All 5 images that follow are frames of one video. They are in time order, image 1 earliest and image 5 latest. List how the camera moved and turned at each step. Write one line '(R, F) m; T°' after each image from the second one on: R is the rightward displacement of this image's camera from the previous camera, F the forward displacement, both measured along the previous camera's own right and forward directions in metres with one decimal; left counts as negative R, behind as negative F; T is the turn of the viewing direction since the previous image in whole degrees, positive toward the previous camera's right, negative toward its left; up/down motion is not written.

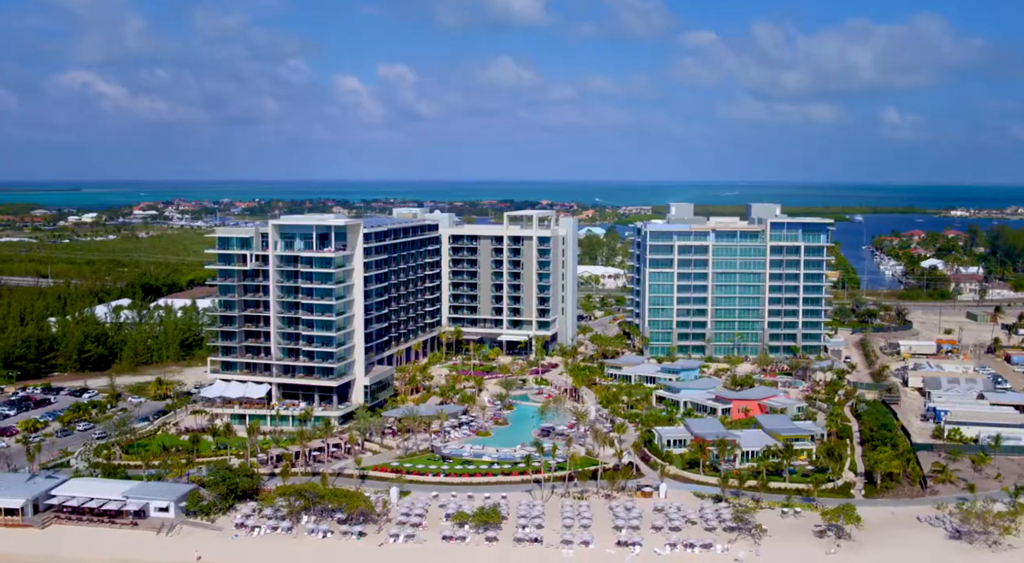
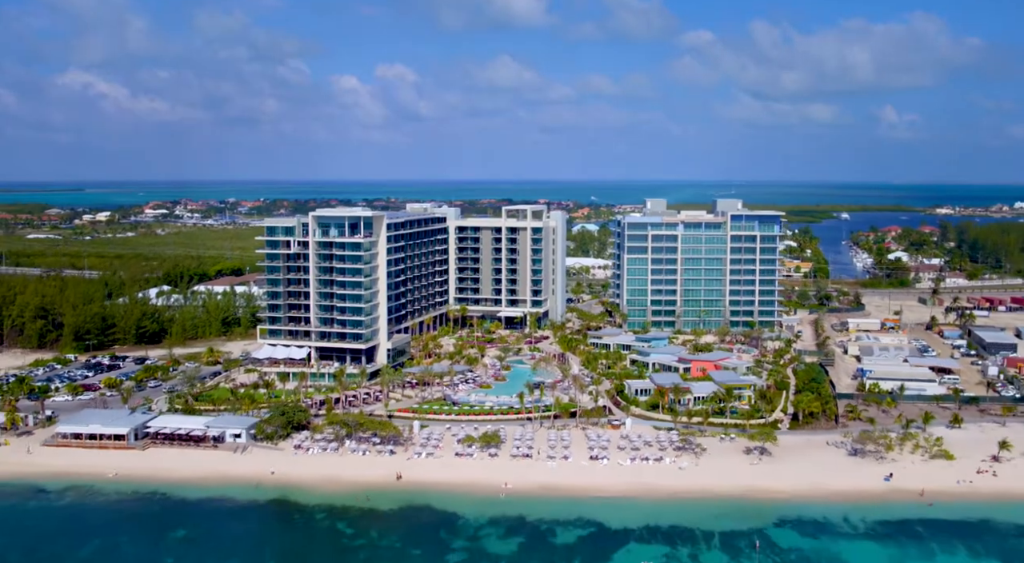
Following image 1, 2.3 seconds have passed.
(+0.1, -10.8) m; 0°
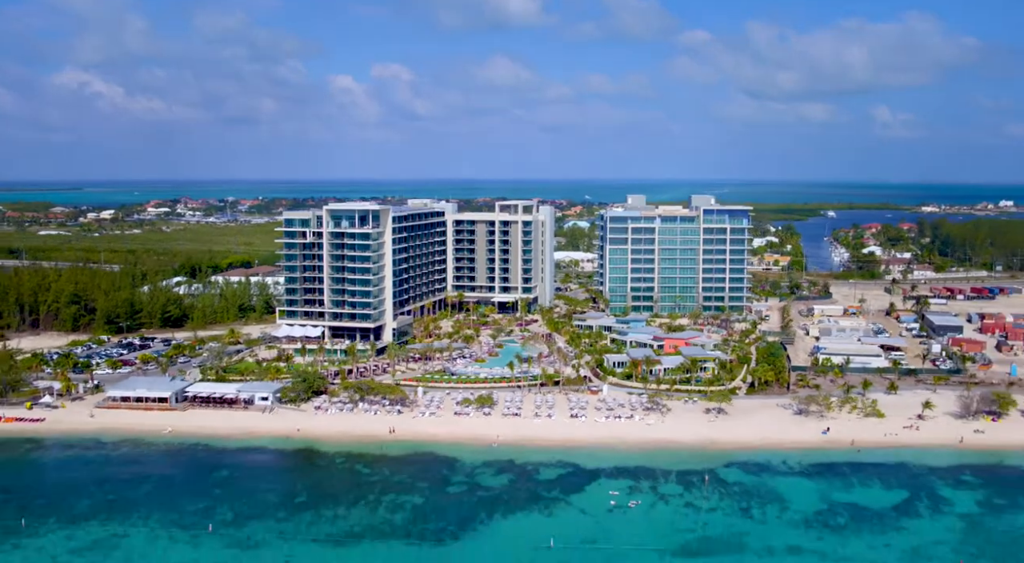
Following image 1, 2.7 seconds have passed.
(+0.3, -7.4) m; 0°
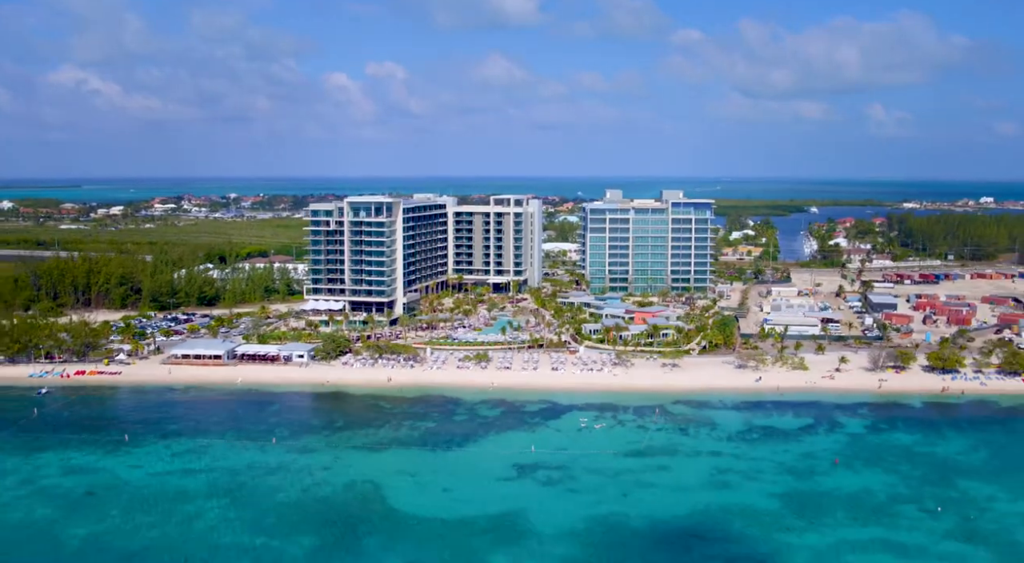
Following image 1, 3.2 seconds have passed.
(+0.2, -12.1) m; 0°
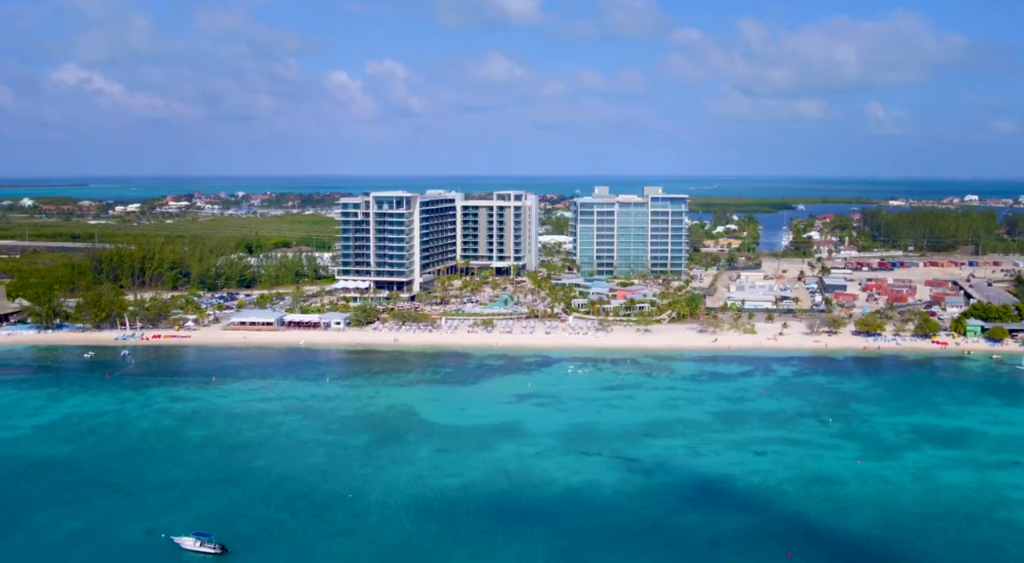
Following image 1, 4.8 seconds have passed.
(-0.1, -14.2) m; 0°
